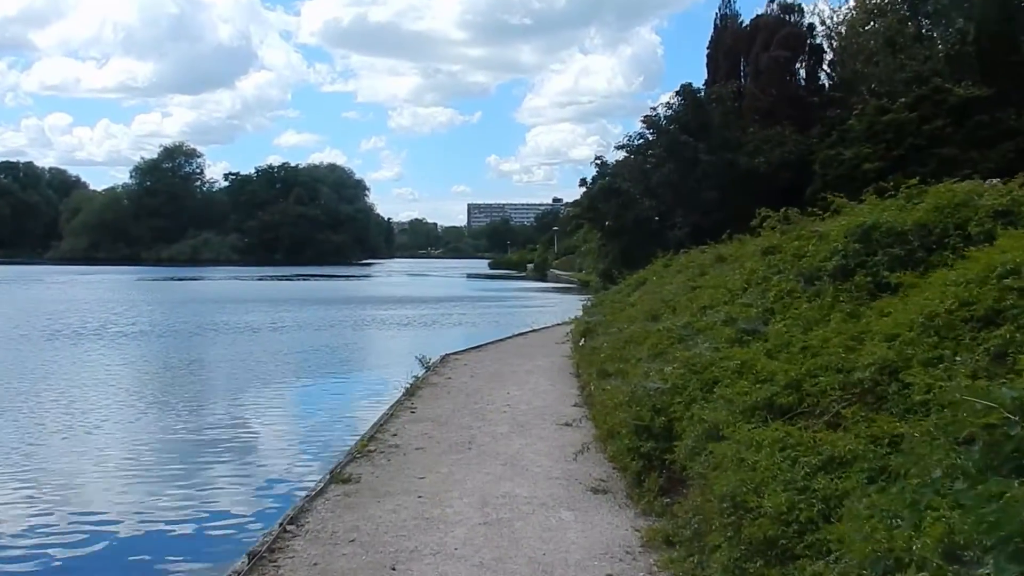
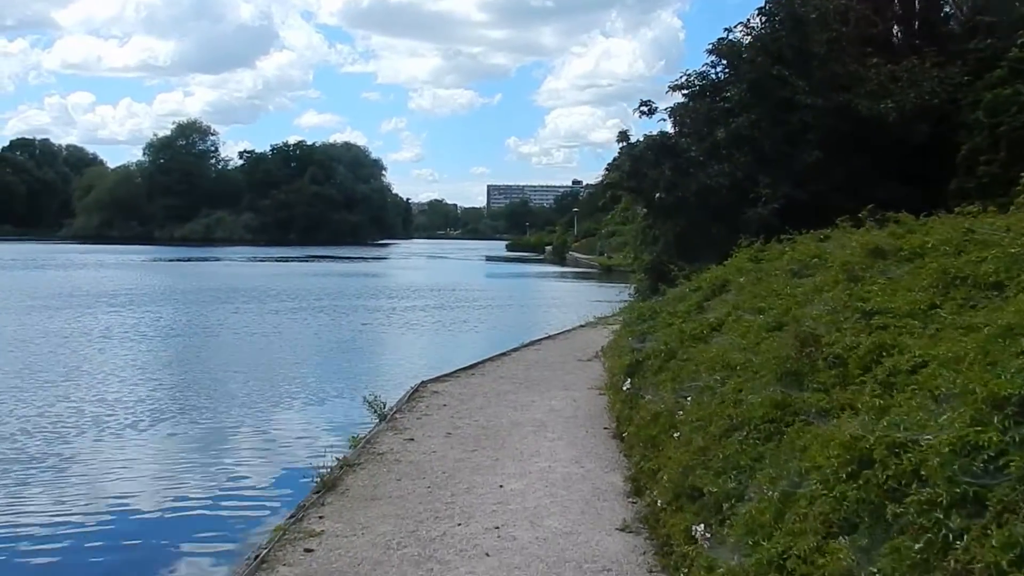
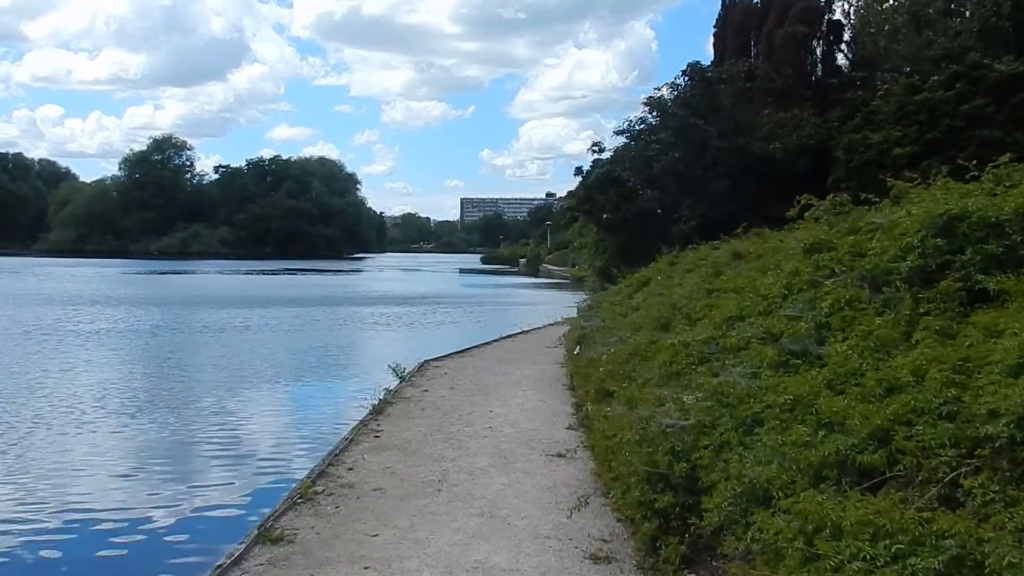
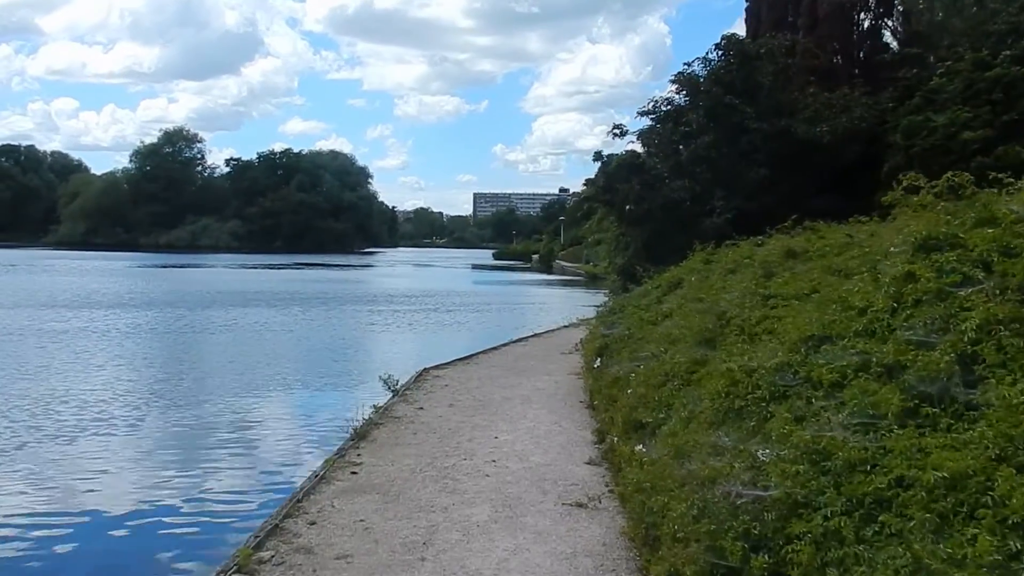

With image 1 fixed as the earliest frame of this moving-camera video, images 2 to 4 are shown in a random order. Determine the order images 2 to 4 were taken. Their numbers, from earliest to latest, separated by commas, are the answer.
3, 4, 2
